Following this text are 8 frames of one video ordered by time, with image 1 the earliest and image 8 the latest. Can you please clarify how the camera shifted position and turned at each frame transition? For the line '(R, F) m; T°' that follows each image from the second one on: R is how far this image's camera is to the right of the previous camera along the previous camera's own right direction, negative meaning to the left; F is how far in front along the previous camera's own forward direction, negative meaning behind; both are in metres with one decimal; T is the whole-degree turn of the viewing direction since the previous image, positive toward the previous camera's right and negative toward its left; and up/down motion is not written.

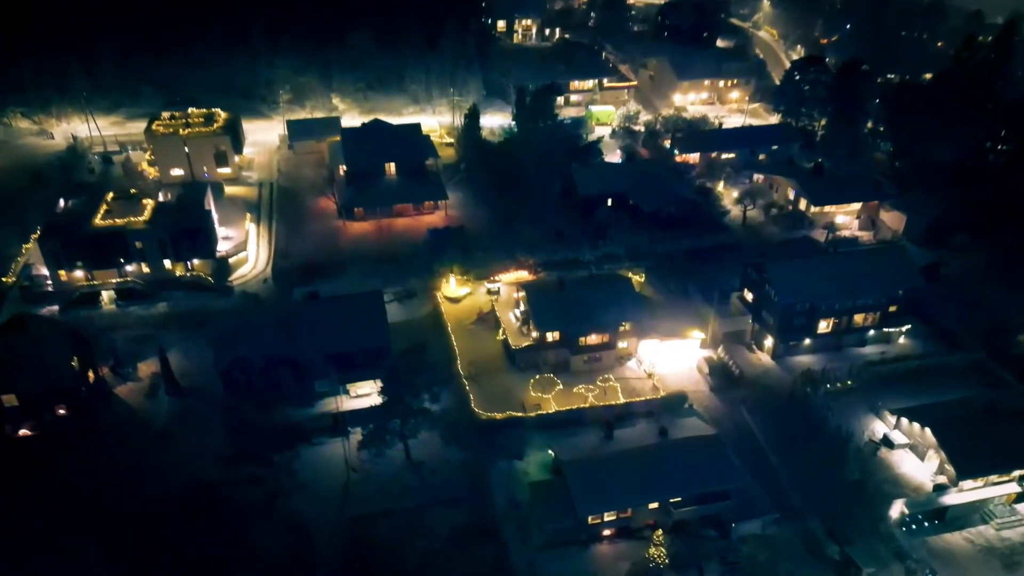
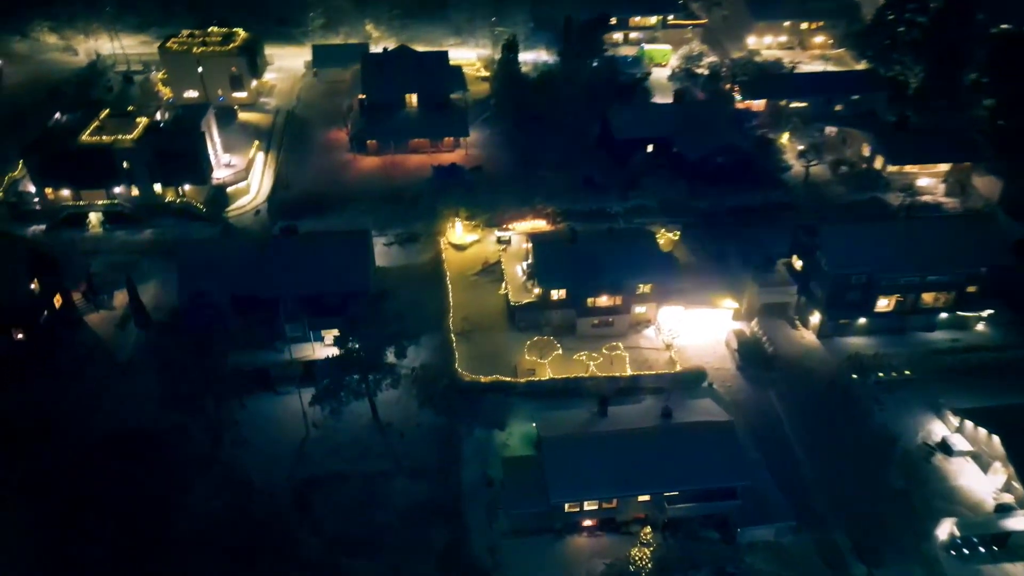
(+3.5, +4.8) m; -6°
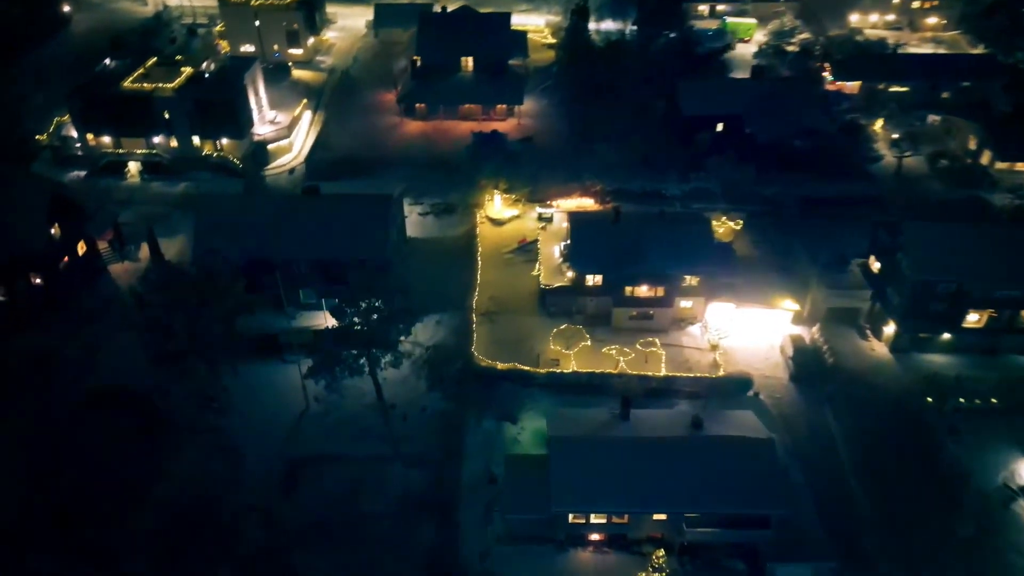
(+2.1, +3.0) m; -6°
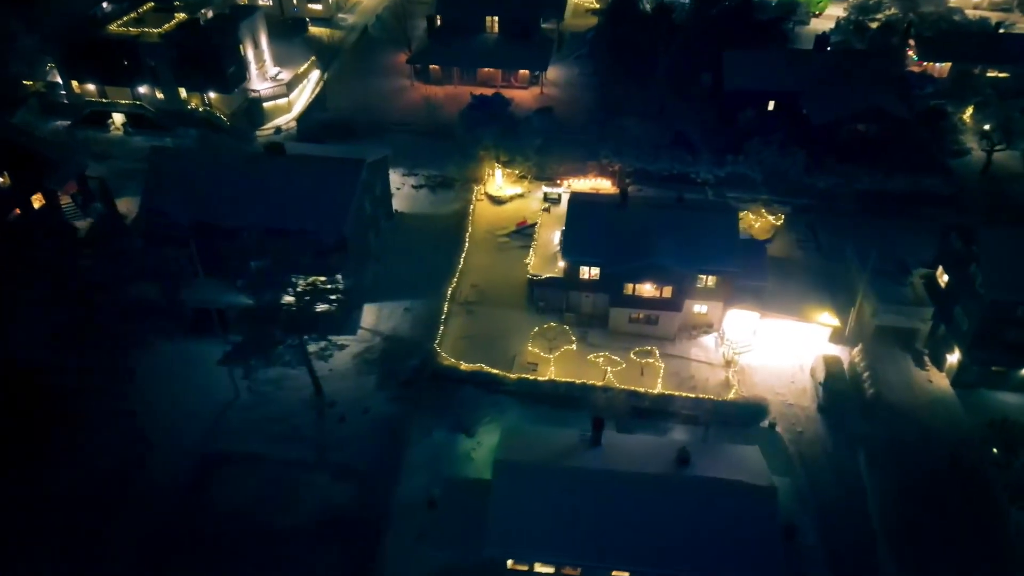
(+3.3, +4.7) m; -6°
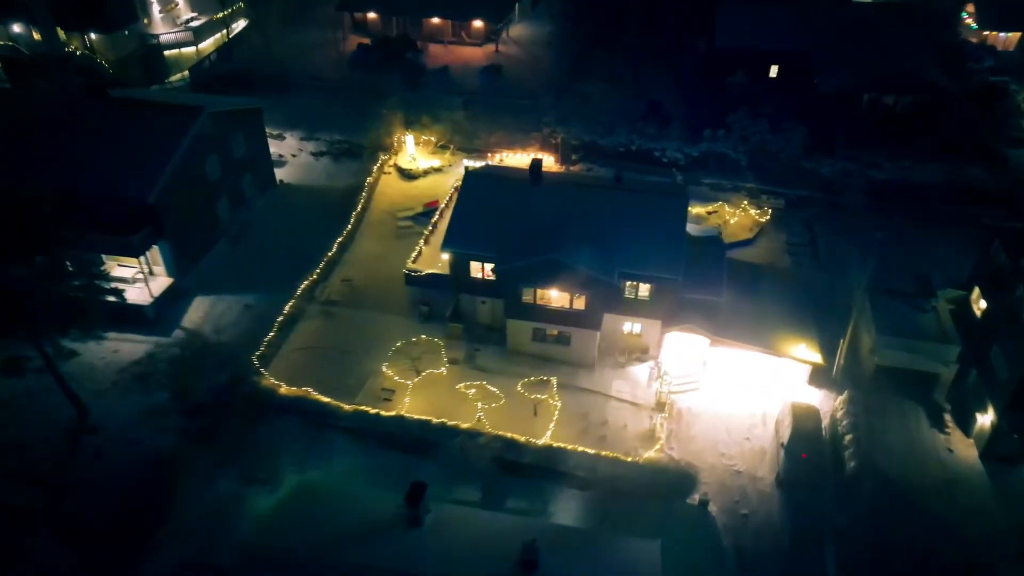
(+5.1, +7.1) m; -4°
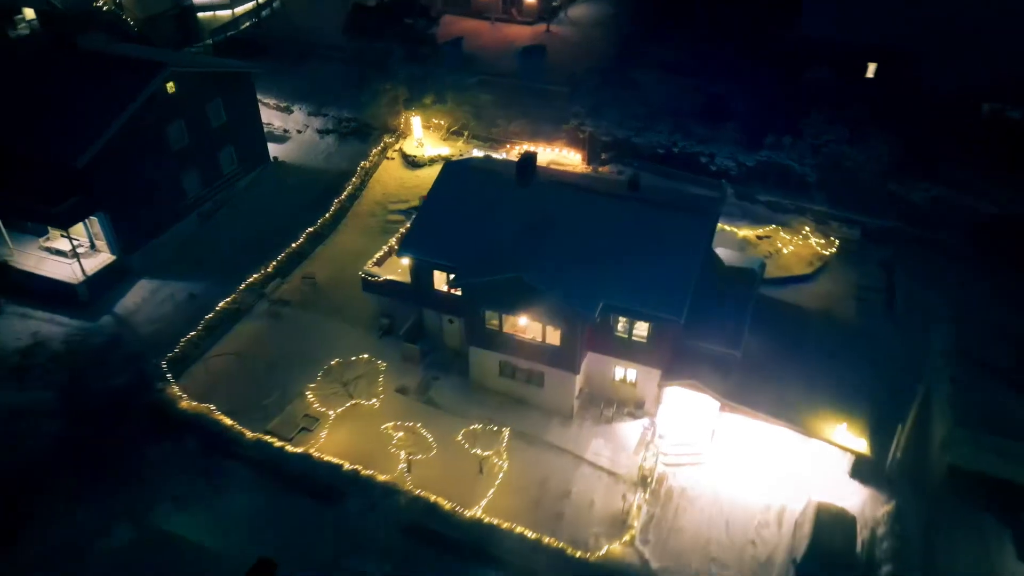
(+2.8, +4.0) m; -8°
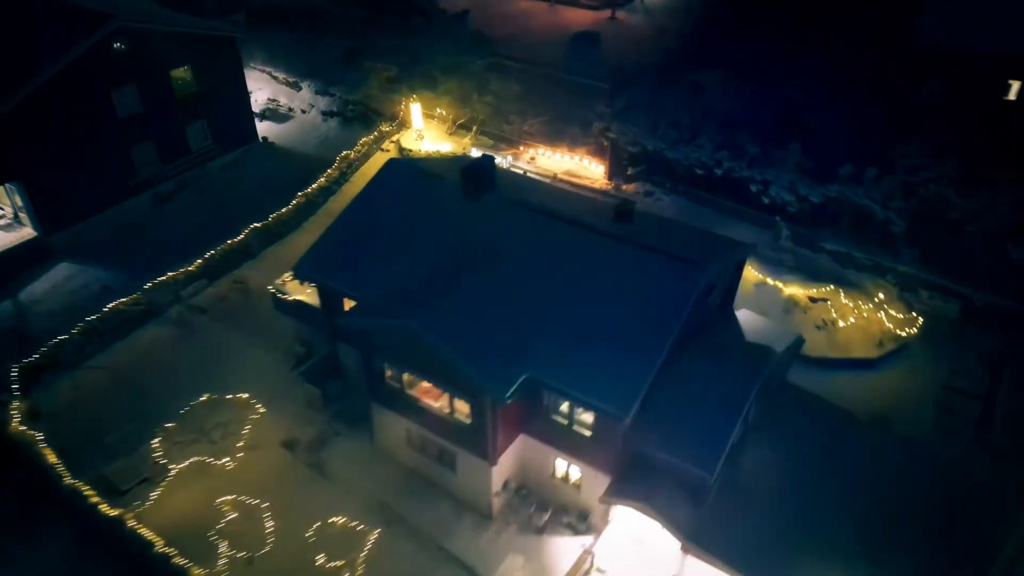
(+3.1, +4.3) m; -9°
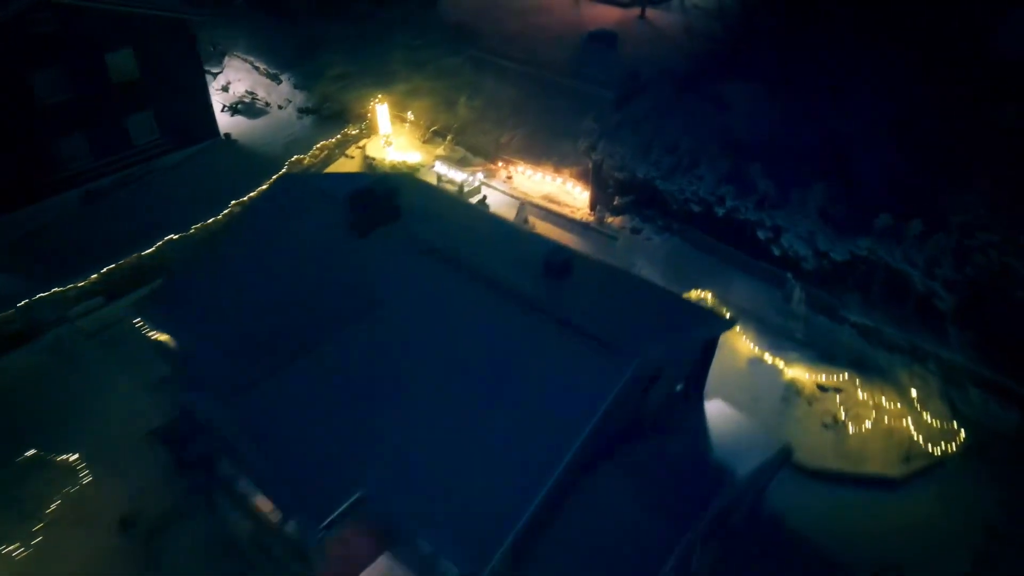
(+2.3, +3.0) m; -6°
